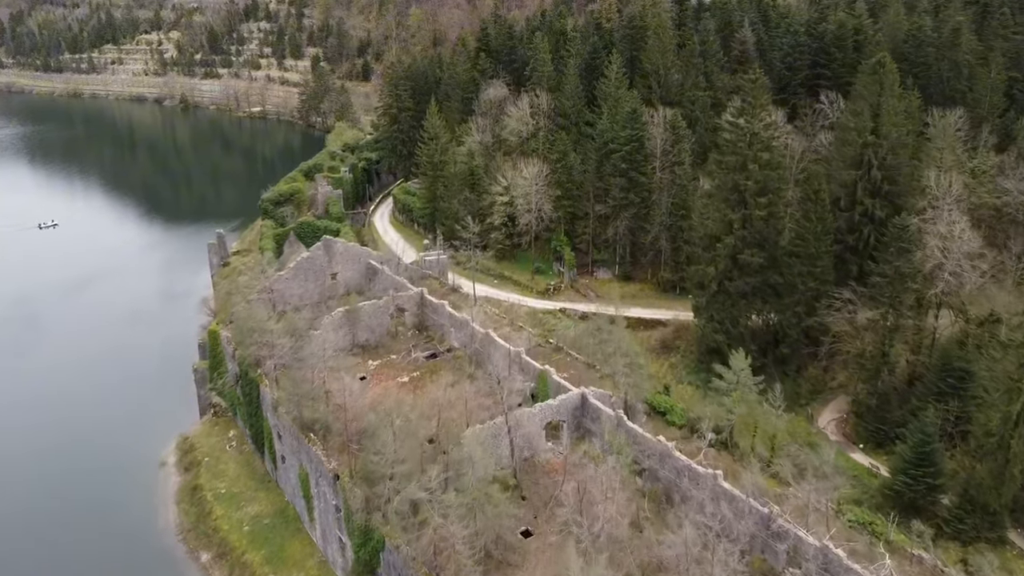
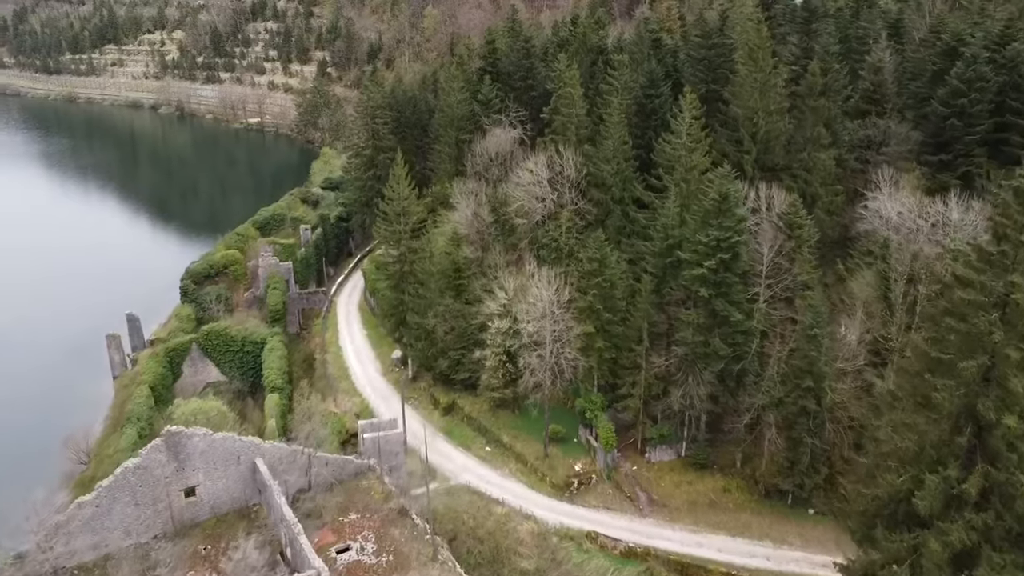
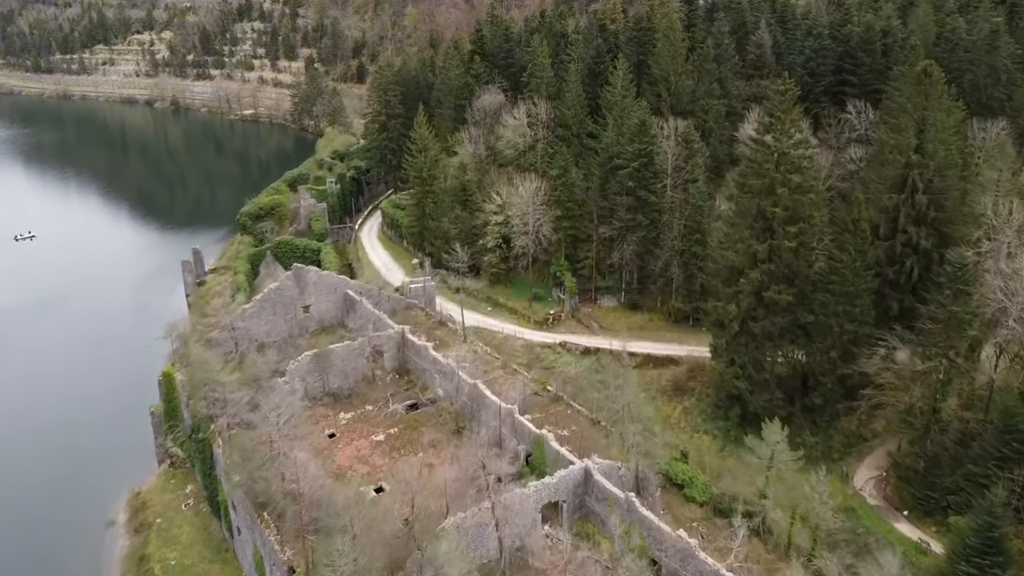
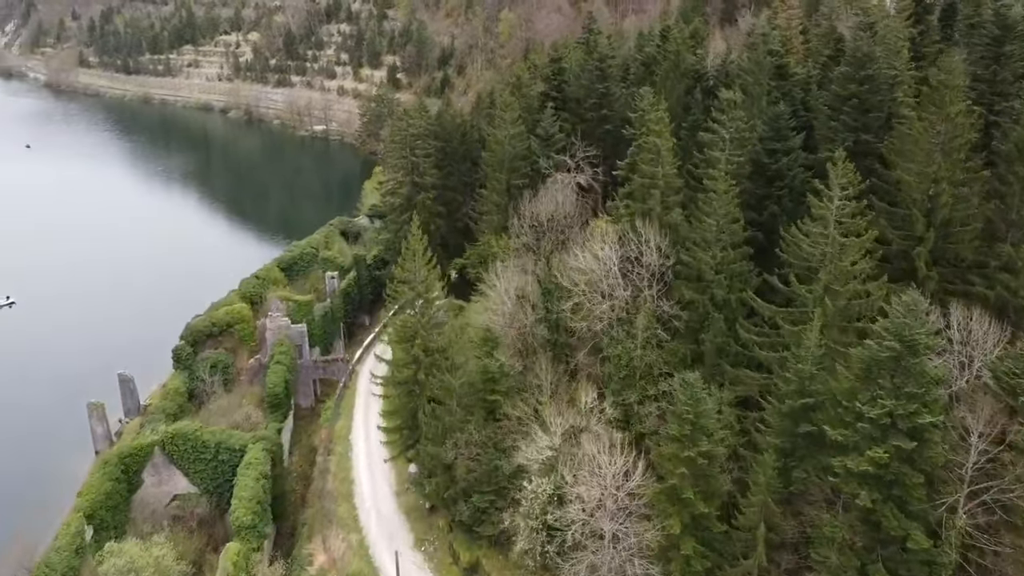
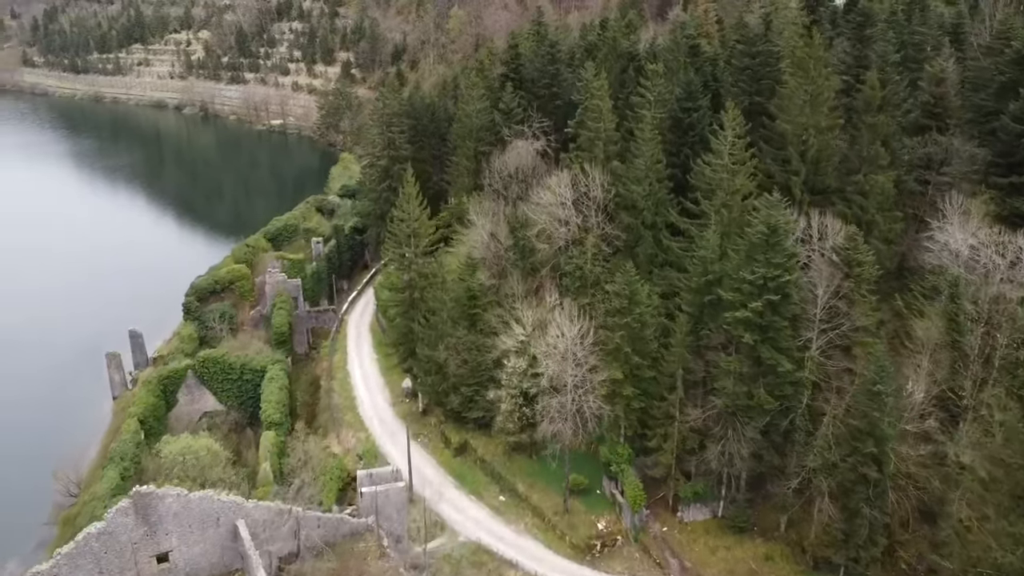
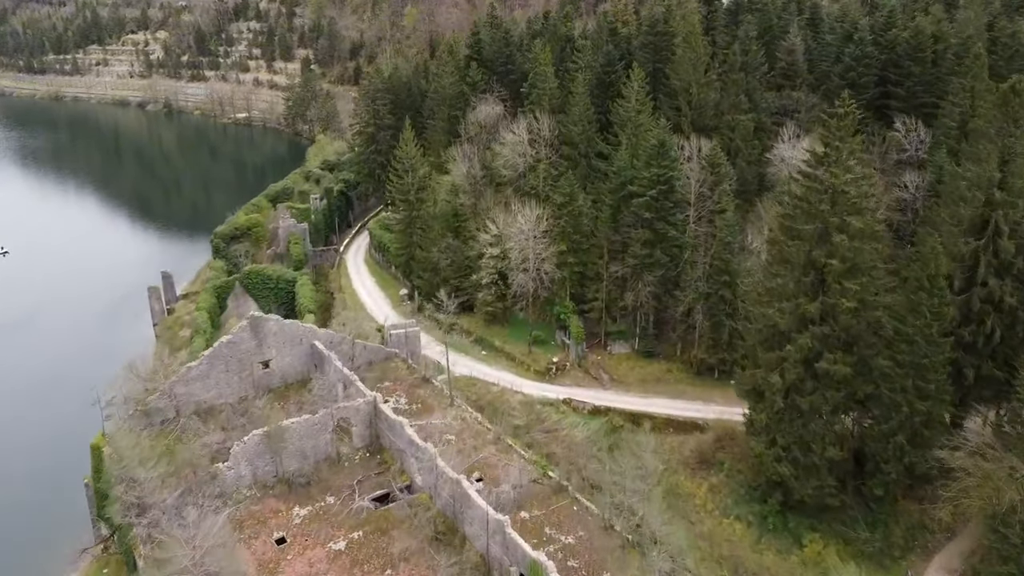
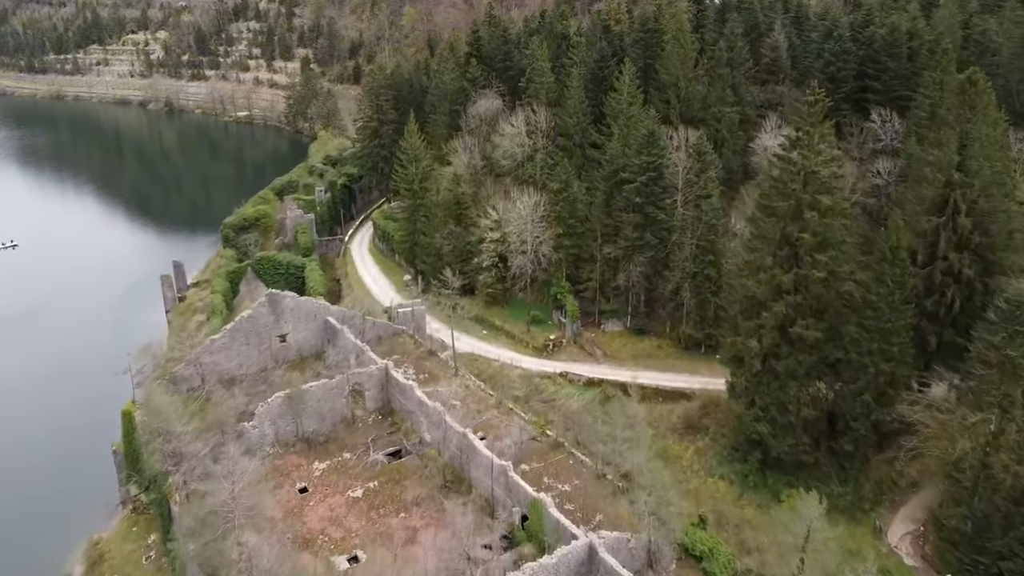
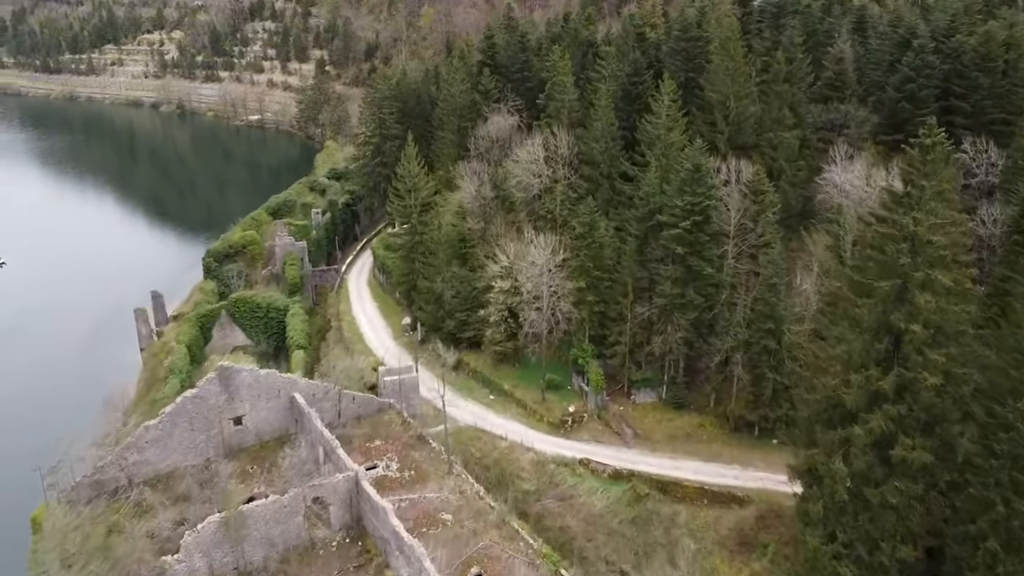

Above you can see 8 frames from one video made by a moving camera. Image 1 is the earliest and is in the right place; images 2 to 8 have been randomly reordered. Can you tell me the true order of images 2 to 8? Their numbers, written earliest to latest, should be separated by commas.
3, 7, 6, 8, 2, 5, 4
